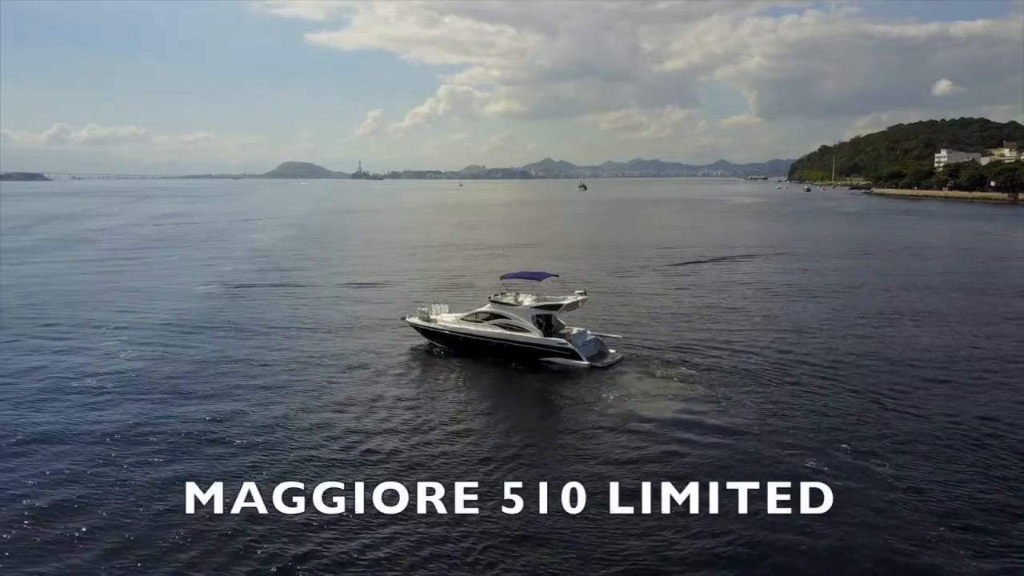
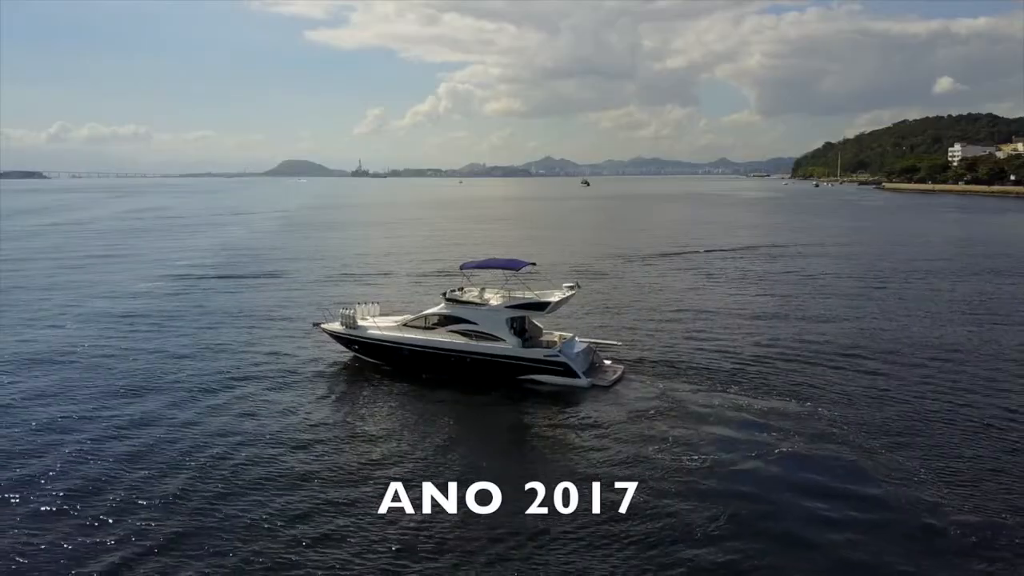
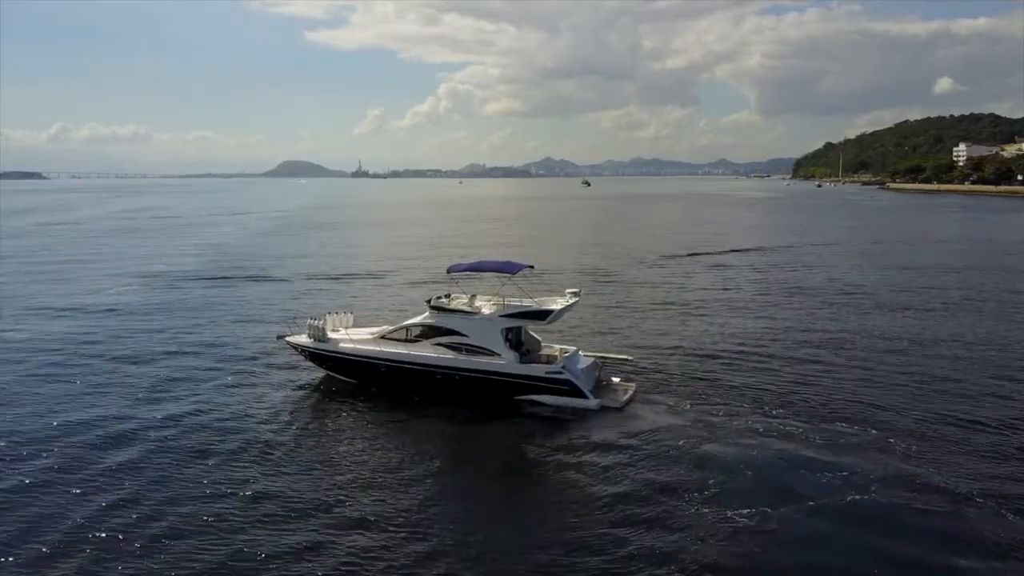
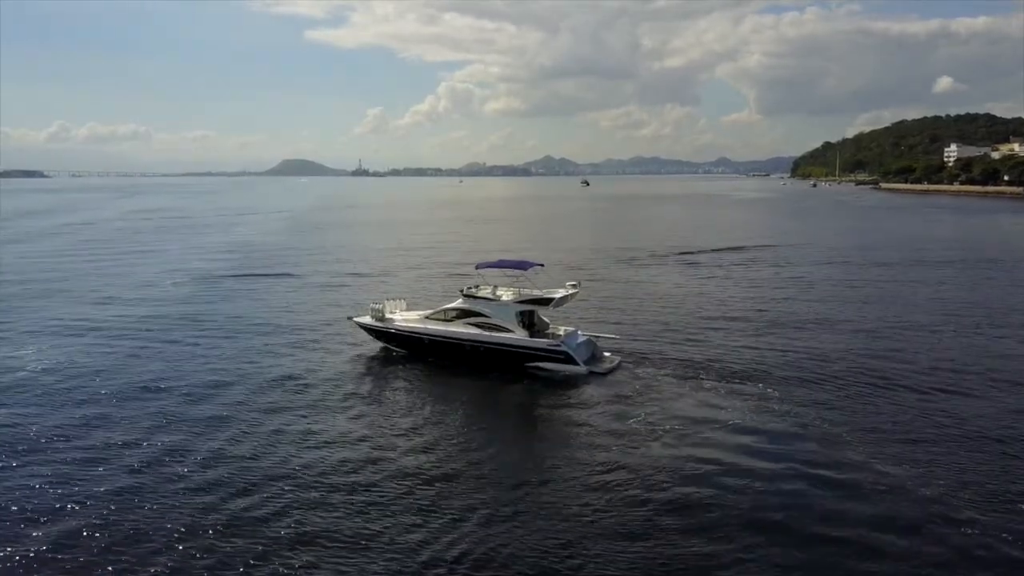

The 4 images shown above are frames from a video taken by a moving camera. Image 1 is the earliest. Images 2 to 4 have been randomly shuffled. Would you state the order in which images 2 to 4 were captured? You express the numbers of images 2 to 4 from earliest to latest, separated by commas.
4, 2, 3
